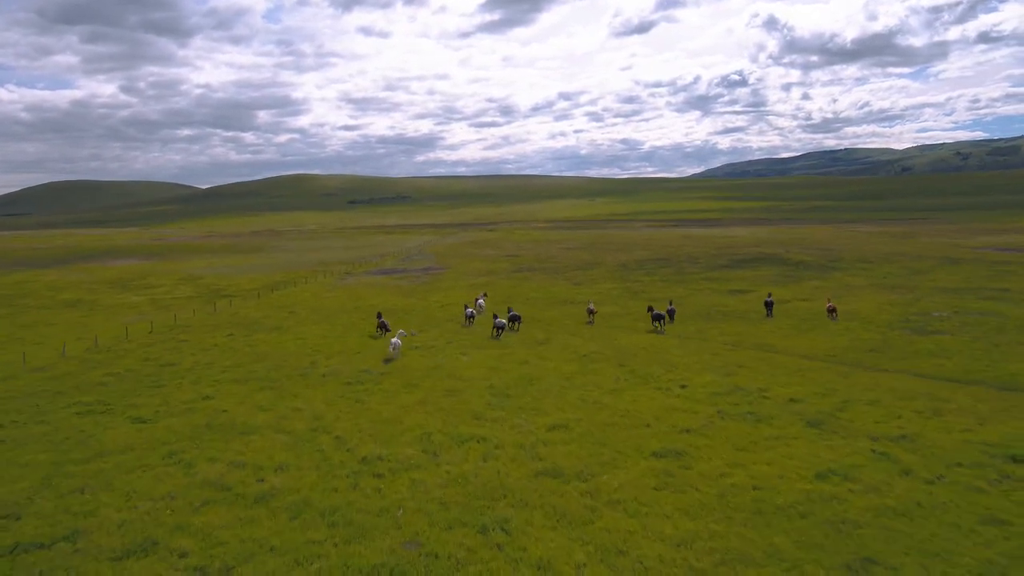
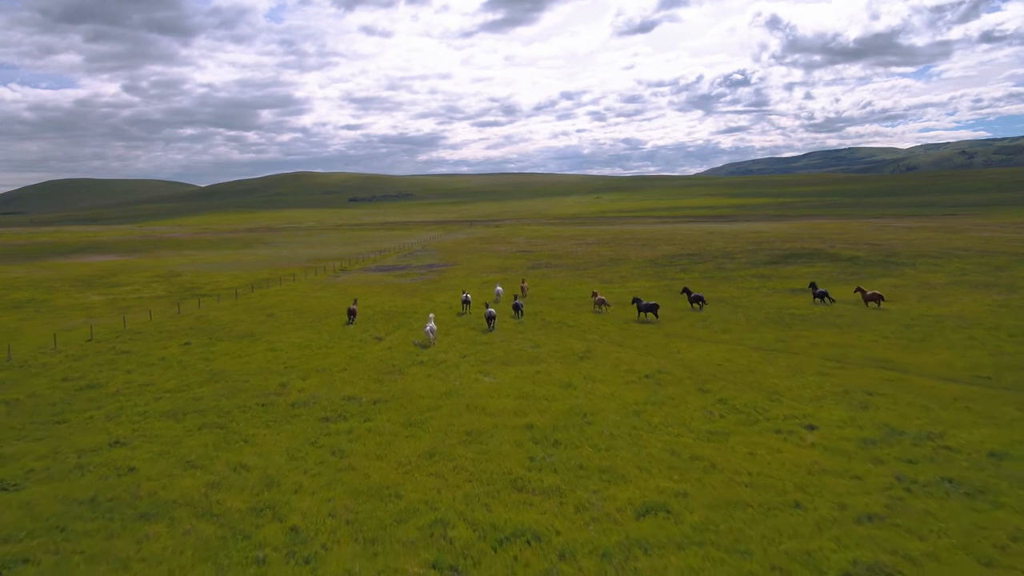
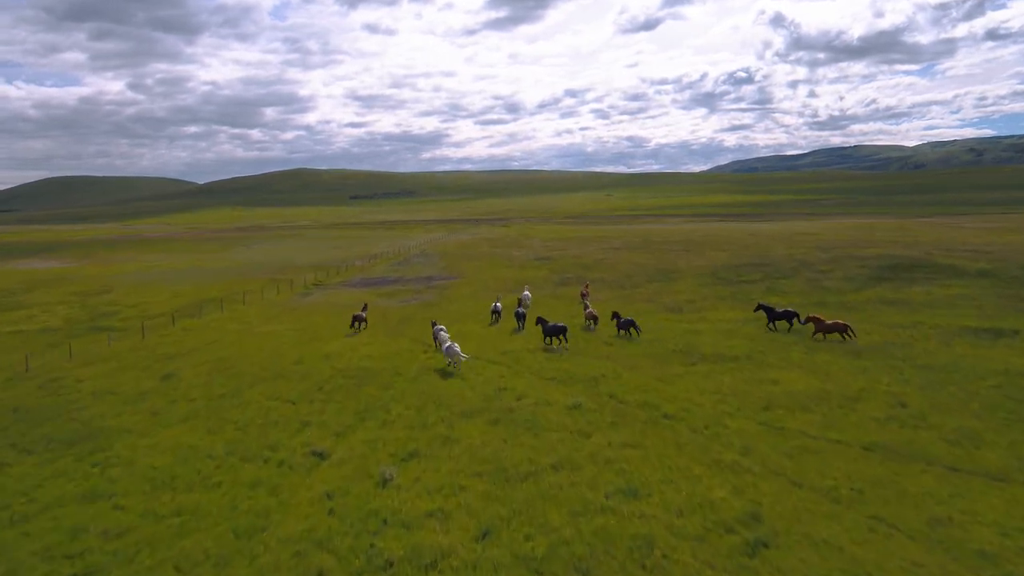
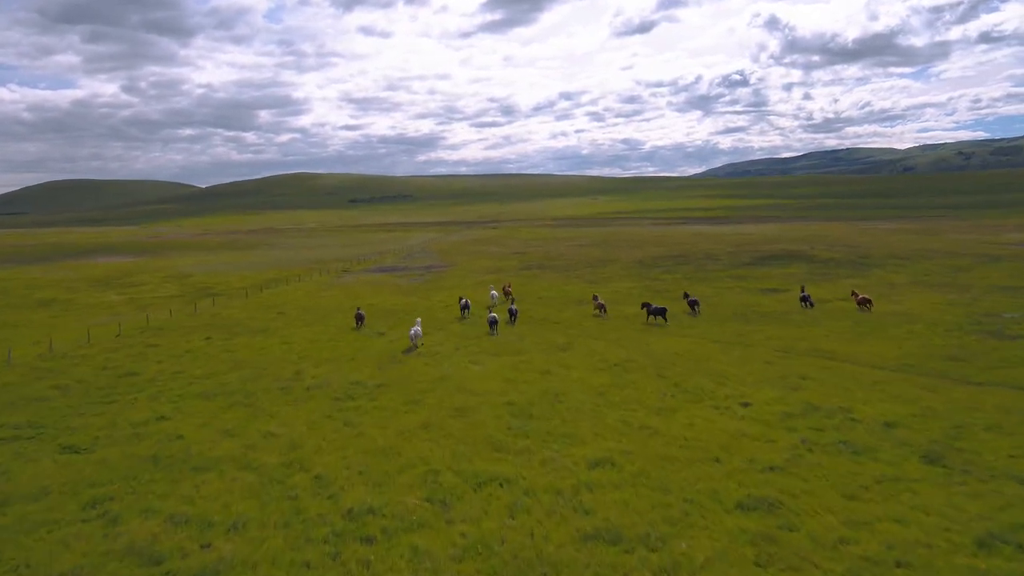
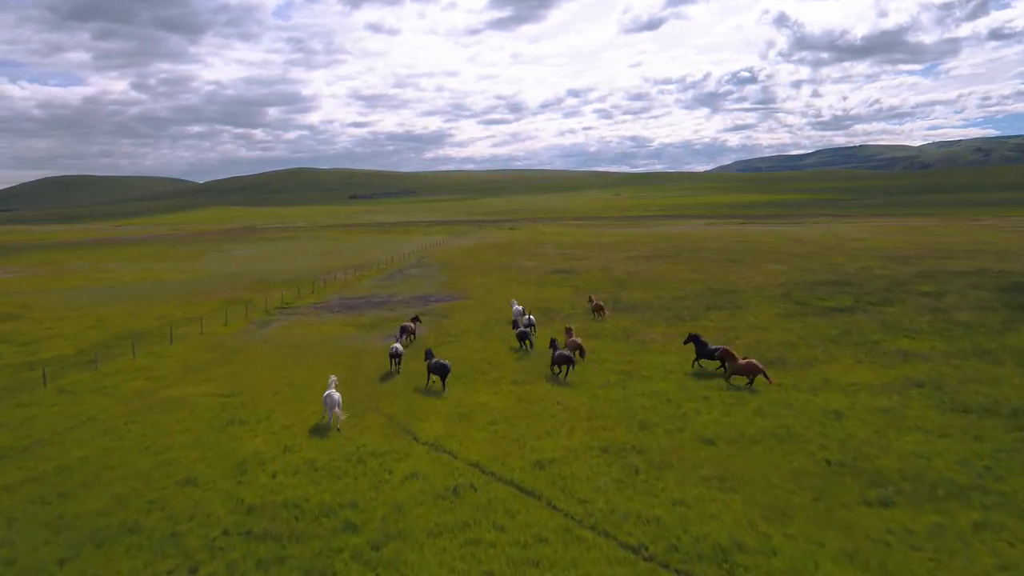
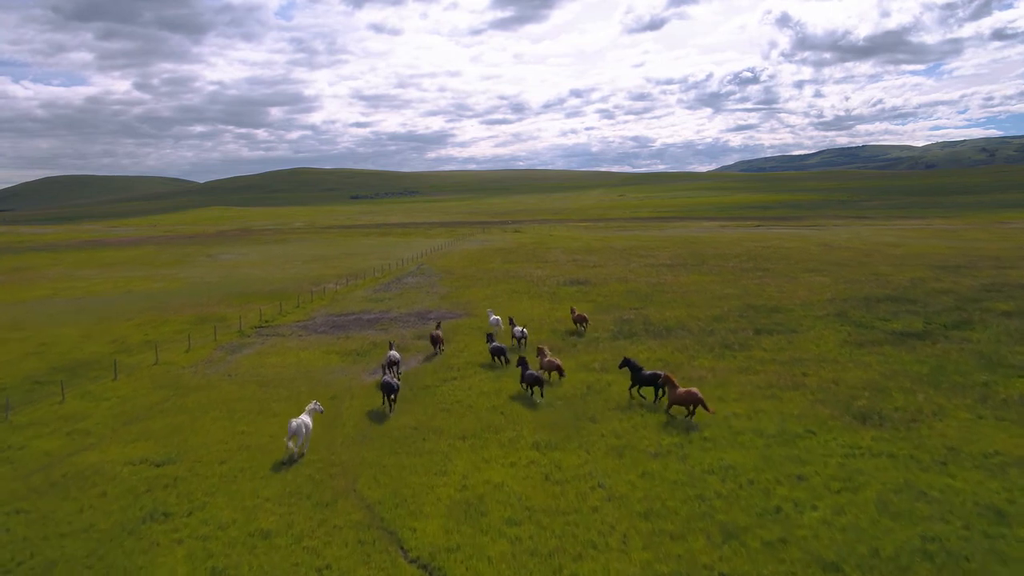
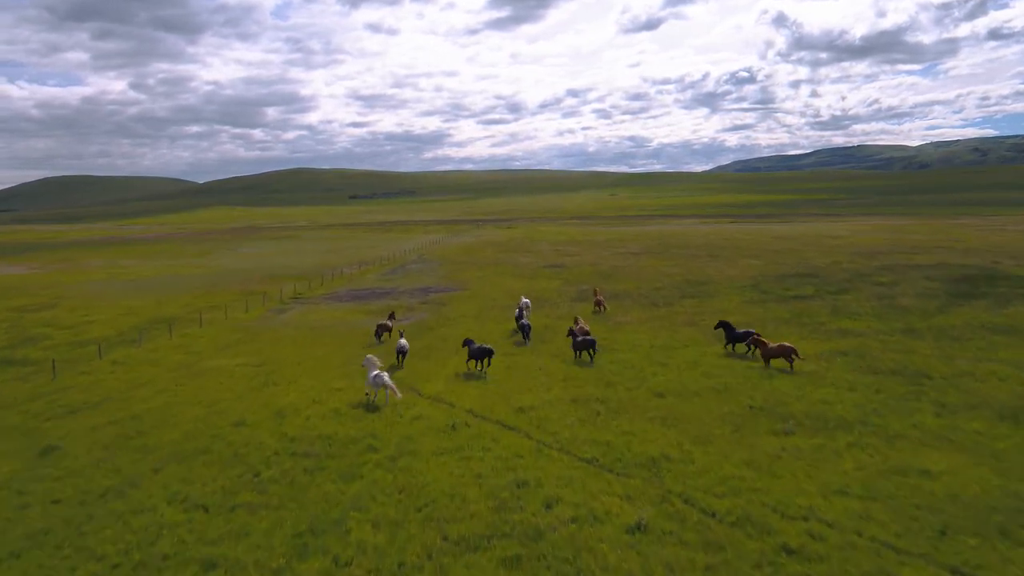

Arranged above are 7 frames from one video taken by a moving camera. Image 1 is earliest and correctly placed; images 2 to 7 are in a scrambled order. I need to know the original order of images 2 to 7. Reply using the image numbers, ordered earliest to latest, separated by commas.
4, 2, 3, 7, 5, 6
